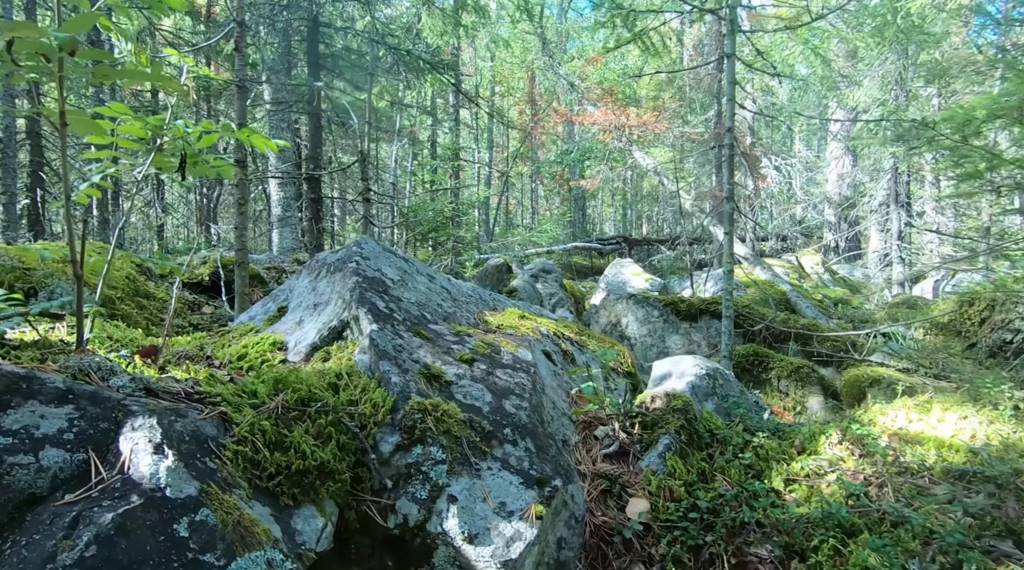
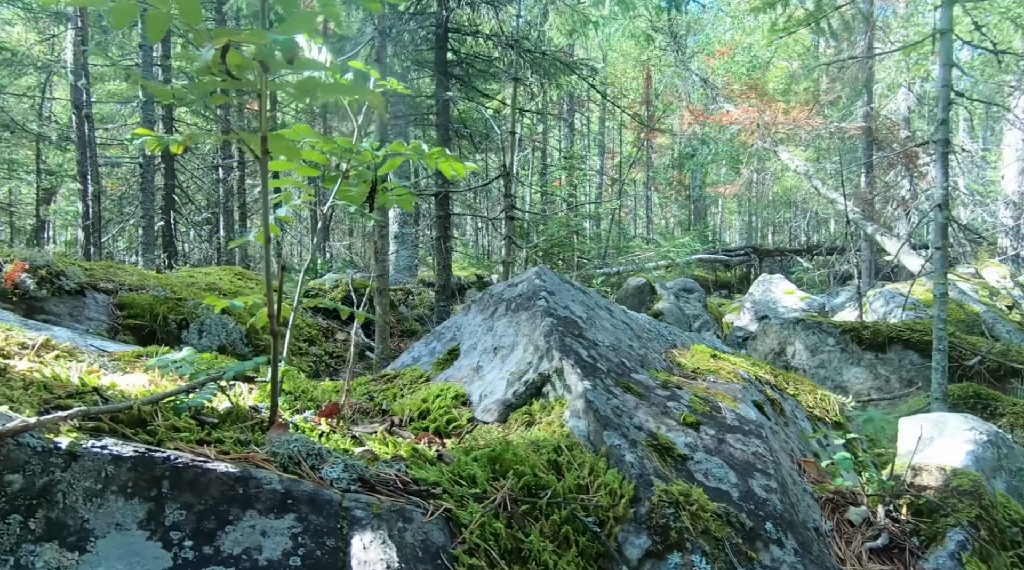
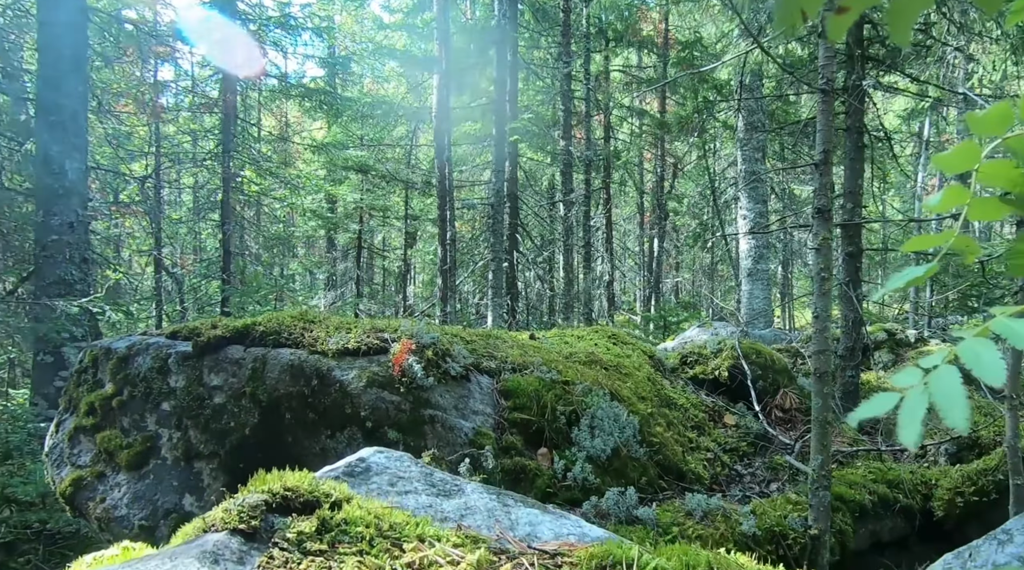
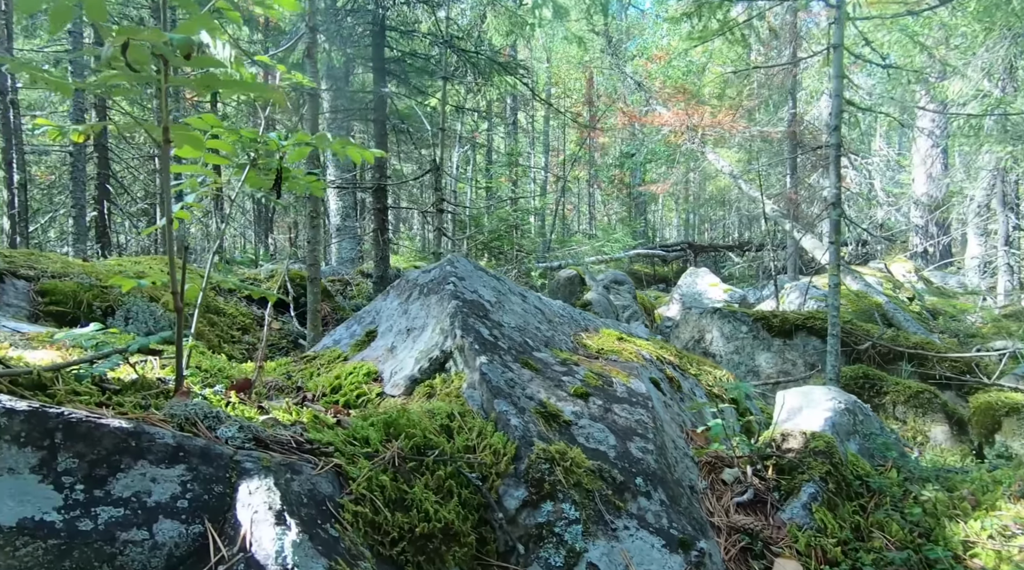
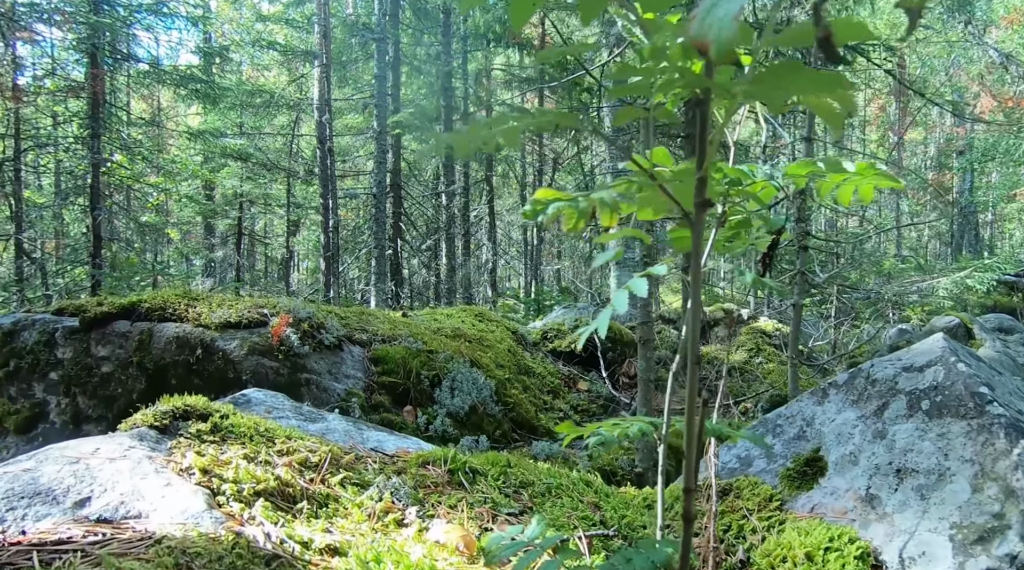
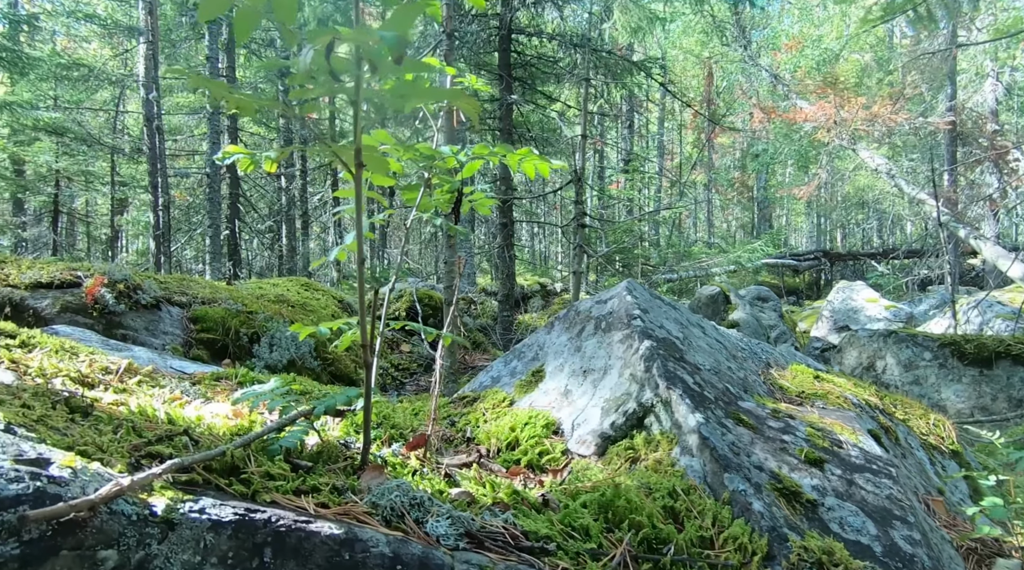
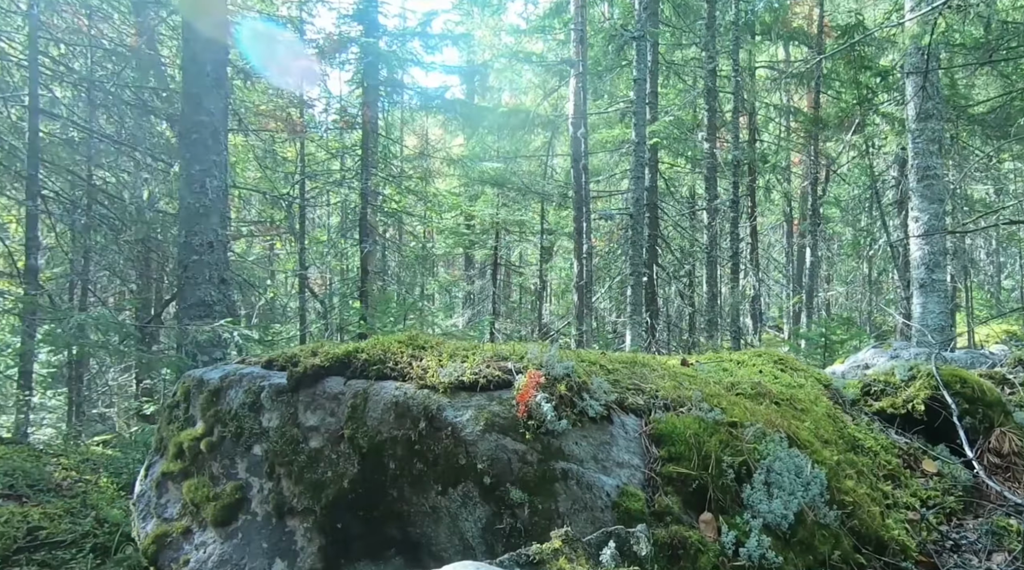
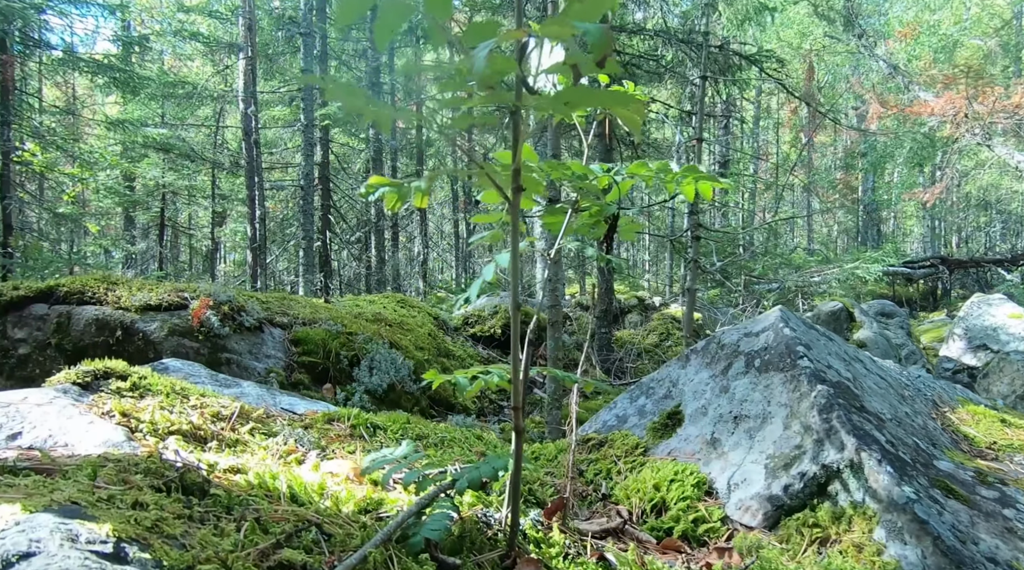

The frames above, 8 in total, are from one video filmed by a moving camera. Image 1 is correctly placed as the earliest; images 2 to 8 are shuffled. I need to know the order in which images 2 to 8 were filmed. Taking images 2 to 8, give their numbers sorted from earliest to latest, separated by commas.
4, 2, 6, 8, 5, 3, 7
